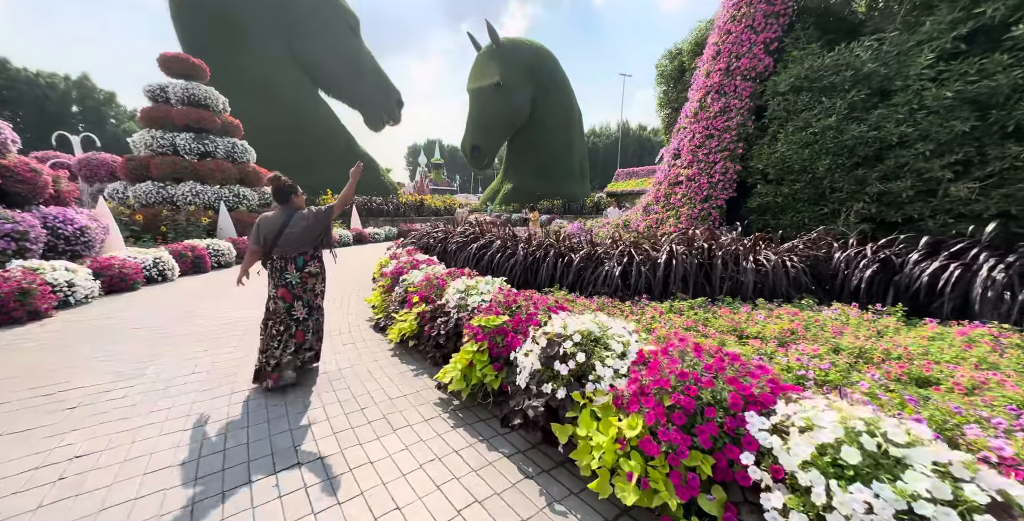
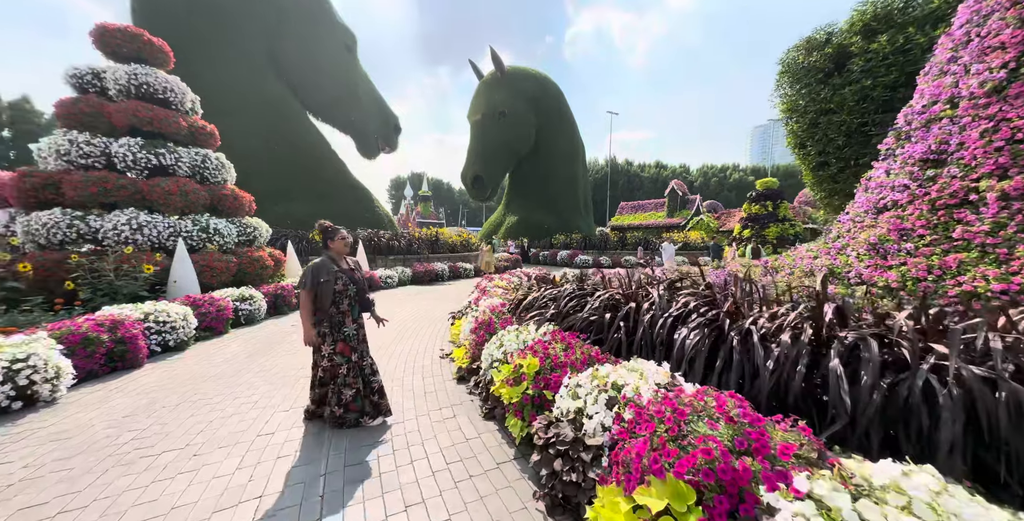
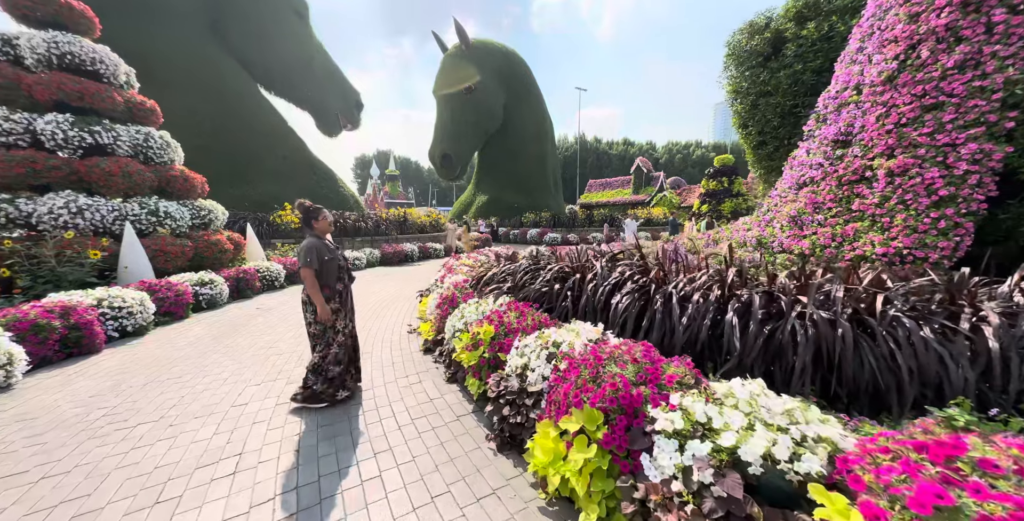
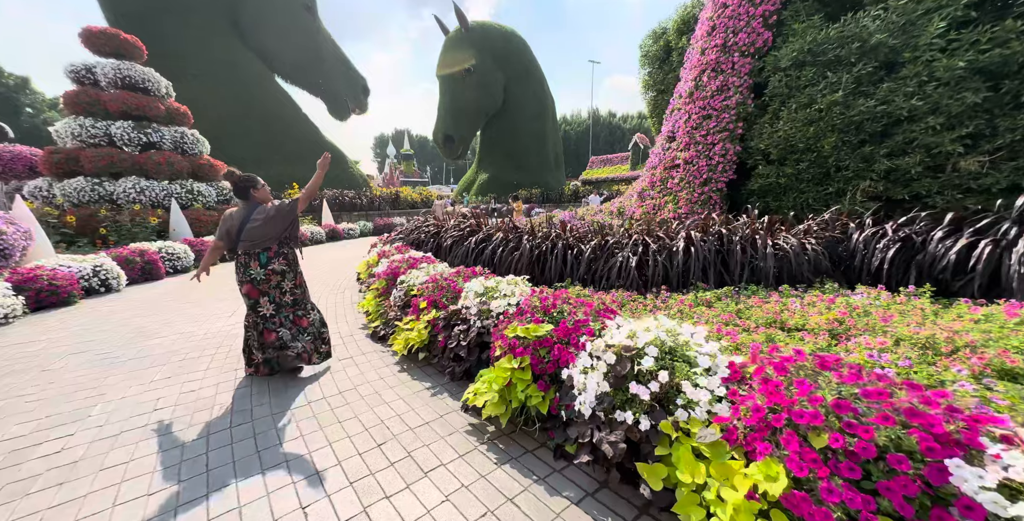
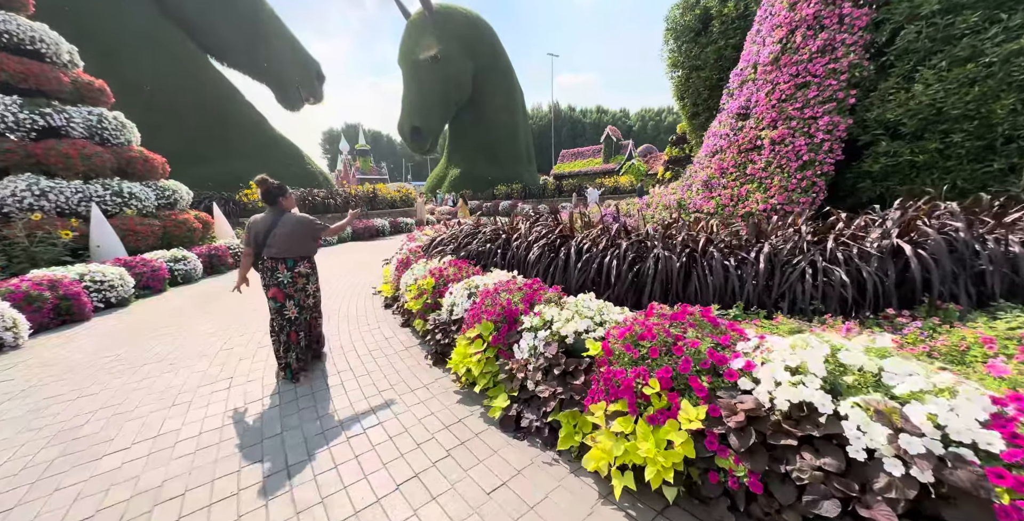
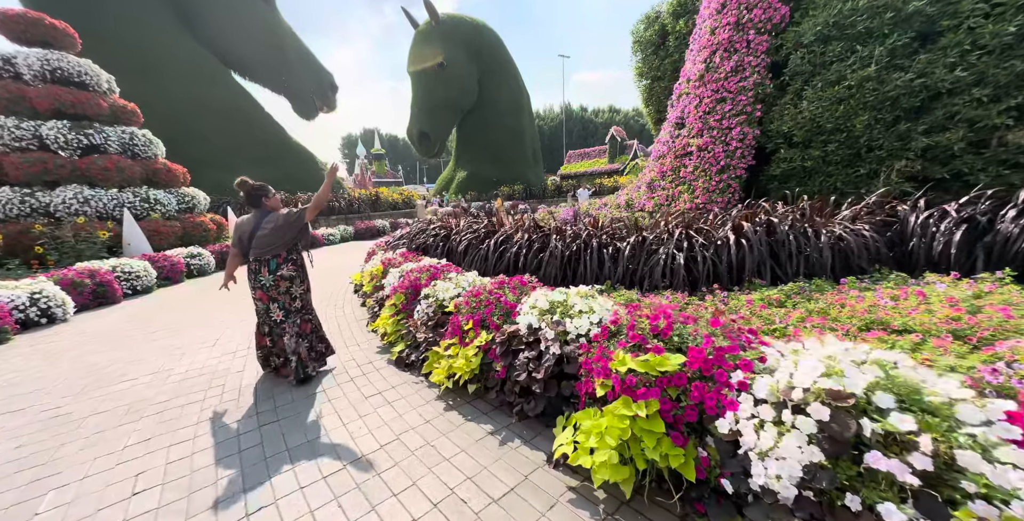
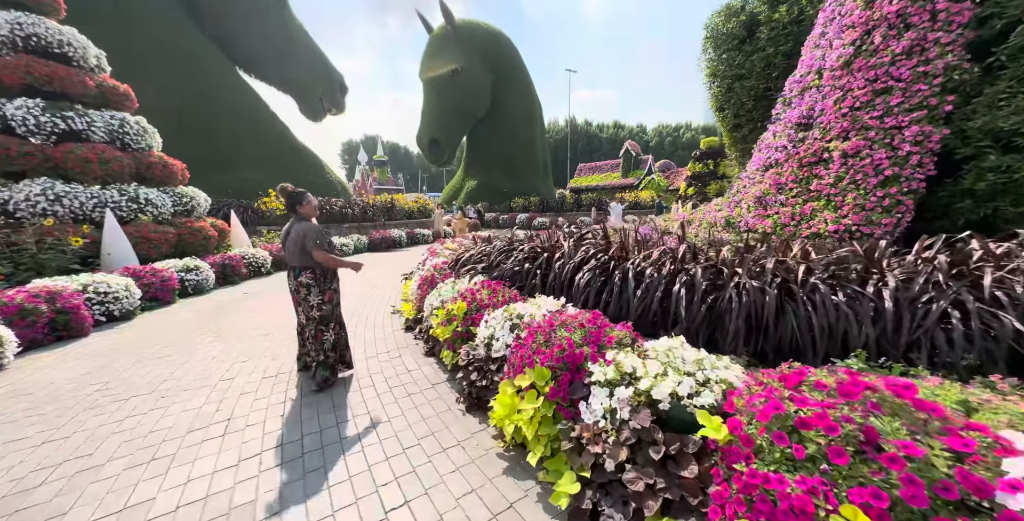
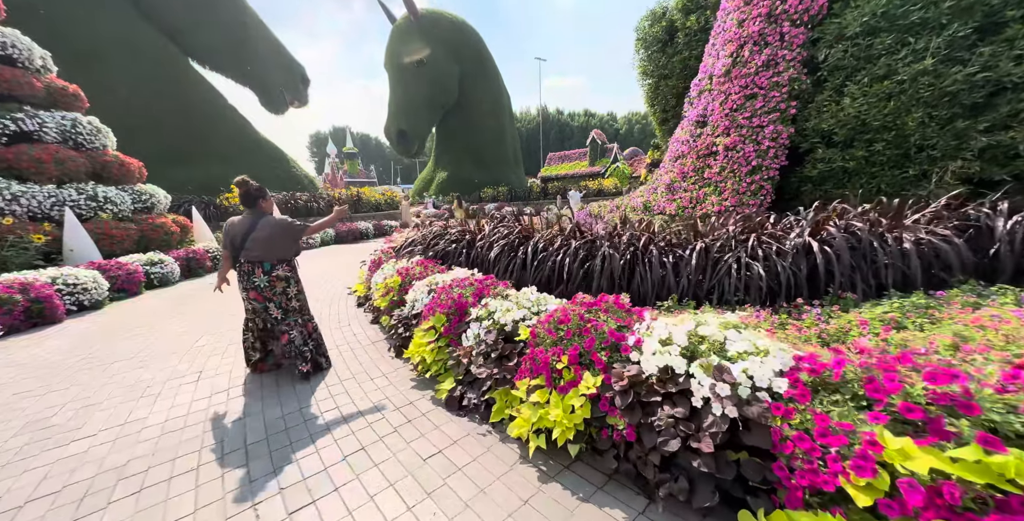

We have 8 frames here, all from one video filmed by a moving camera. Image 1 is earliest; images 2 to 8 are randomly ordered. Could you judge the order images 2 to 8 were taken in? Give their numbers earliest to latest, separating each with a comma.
4, 6, 8, 5, 7, 3, 2
